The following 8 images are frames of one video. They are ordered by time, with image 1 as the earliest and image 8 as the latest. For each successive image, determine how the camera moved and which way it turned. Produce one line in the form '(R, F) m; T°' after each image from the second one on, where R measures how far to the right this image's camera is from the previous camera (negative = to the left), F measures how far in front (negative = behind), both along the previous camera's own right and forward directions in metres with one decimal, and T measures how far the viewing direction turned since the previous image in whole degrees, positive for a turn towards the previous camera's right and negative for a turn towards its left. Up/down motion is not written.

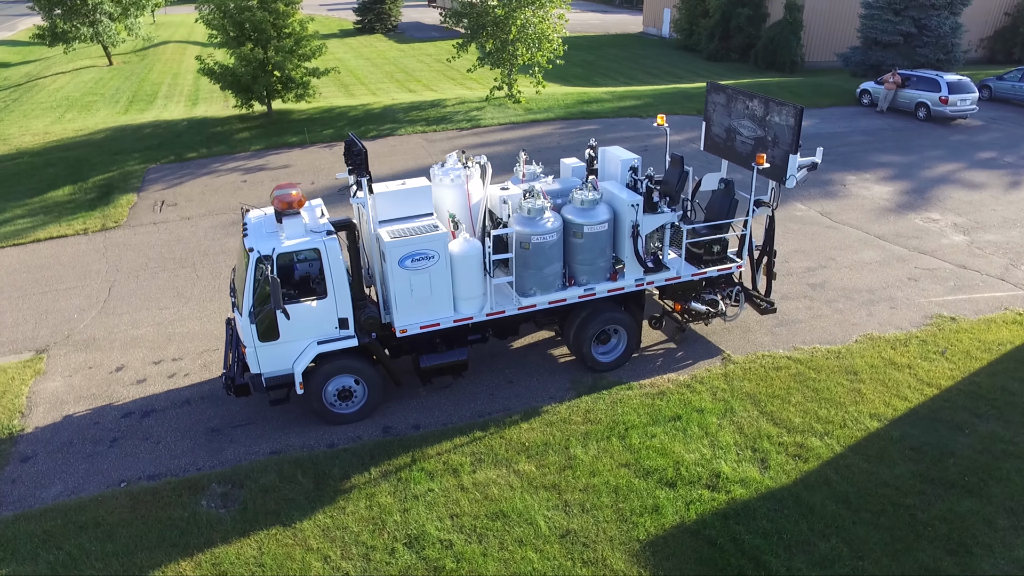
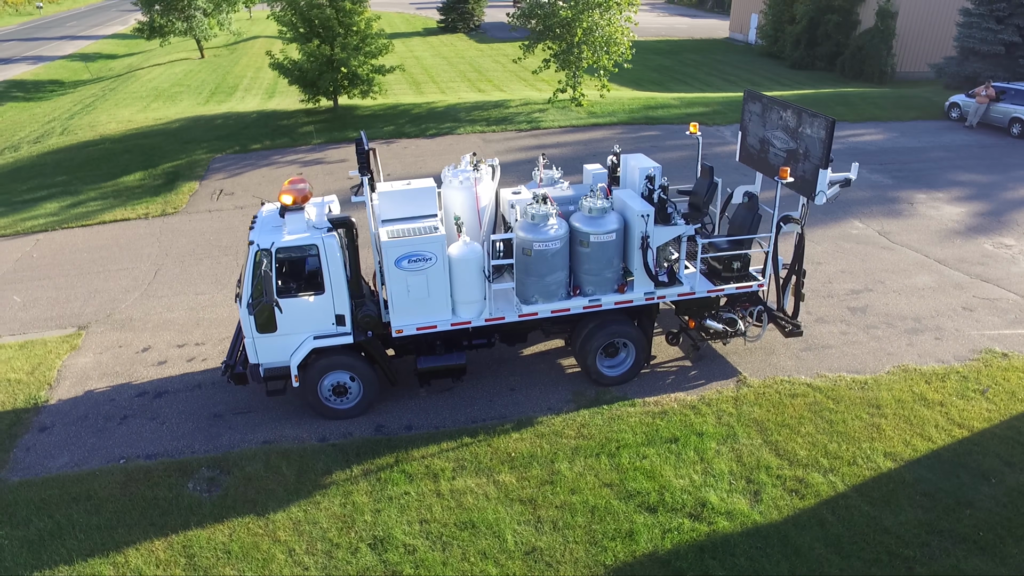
(+0.8, +0.2) m; -7°
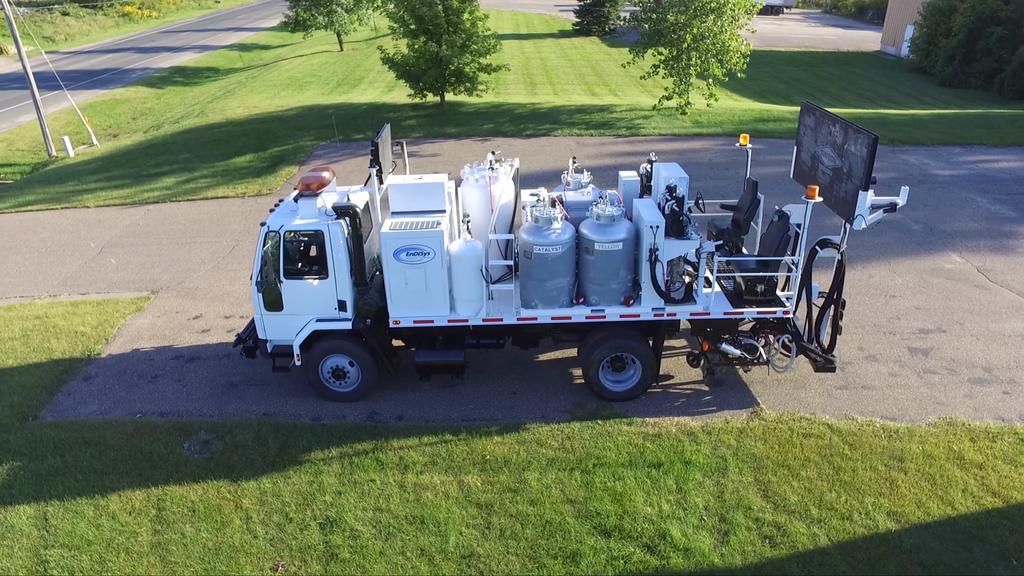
(+1.3, +0.2) m; -11°
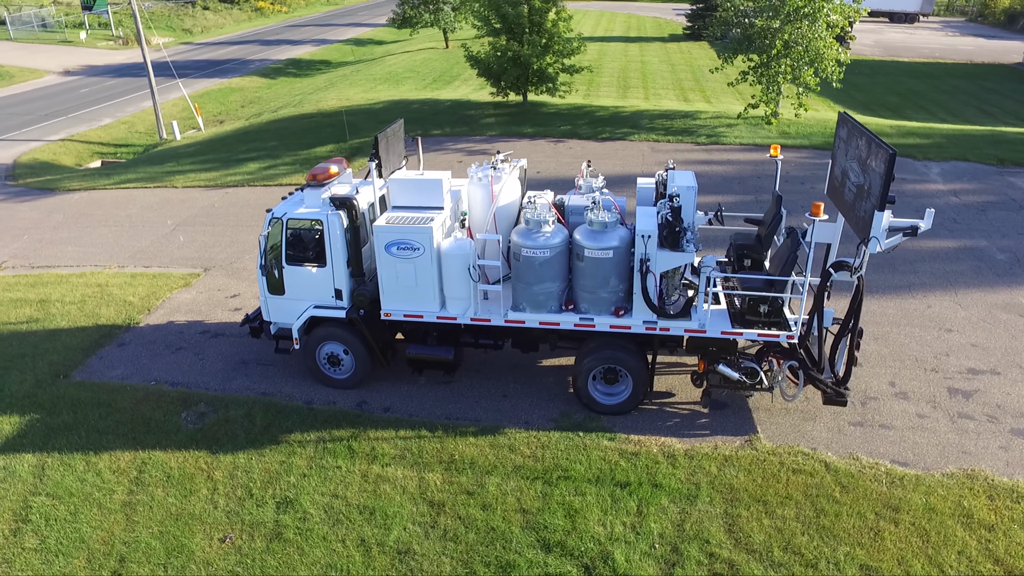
(+1.2, +0.2) m; -9°
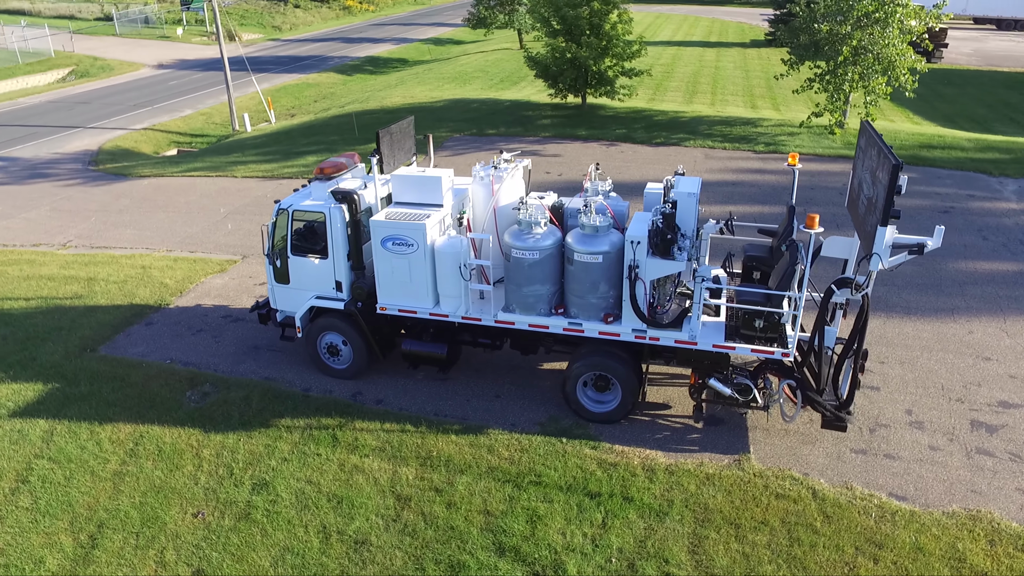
(+0.9, +0.1) m; -6°
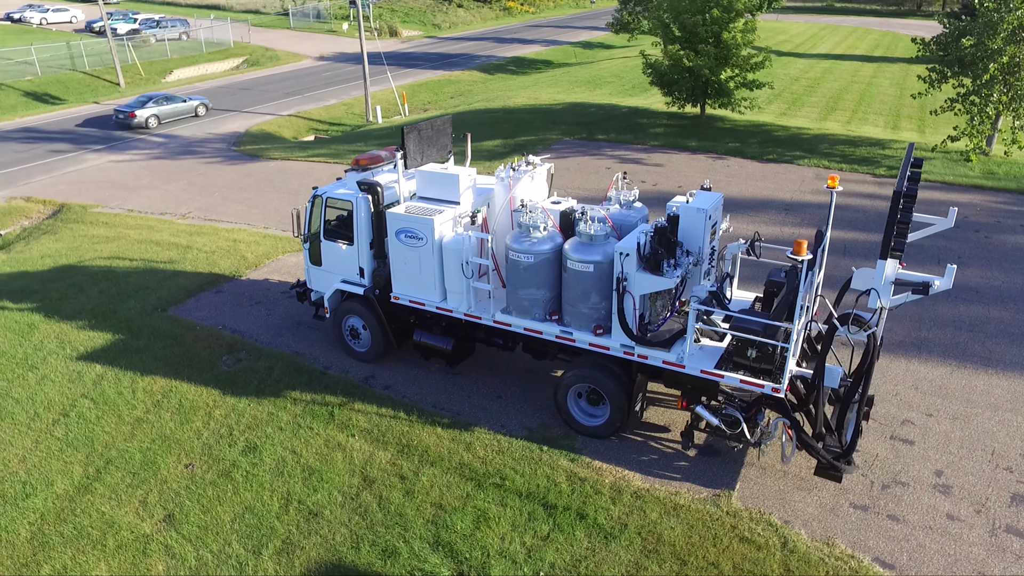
(+1.4, +0.1) m; -12°
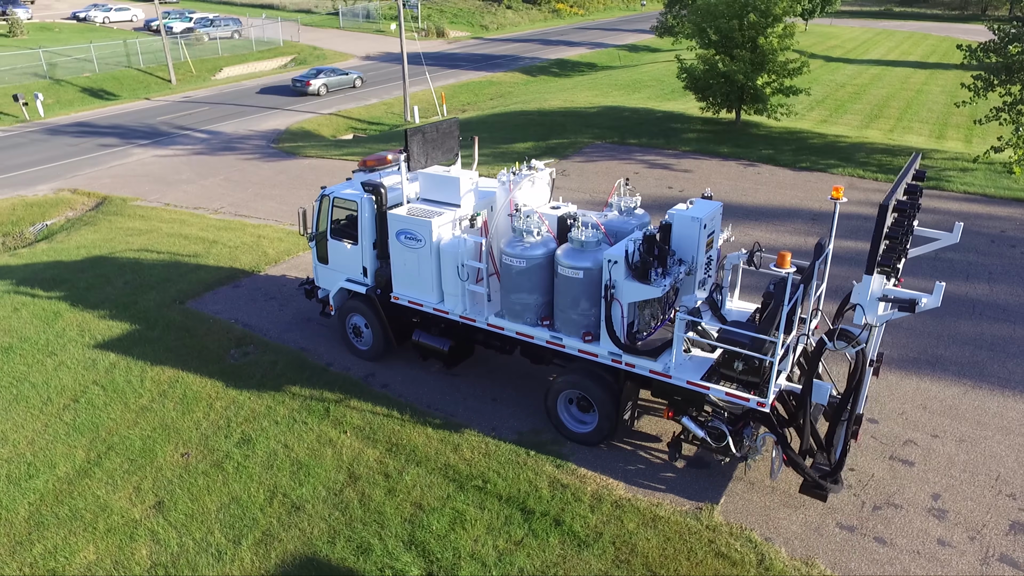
(+0.5, 0.0) m; -4°
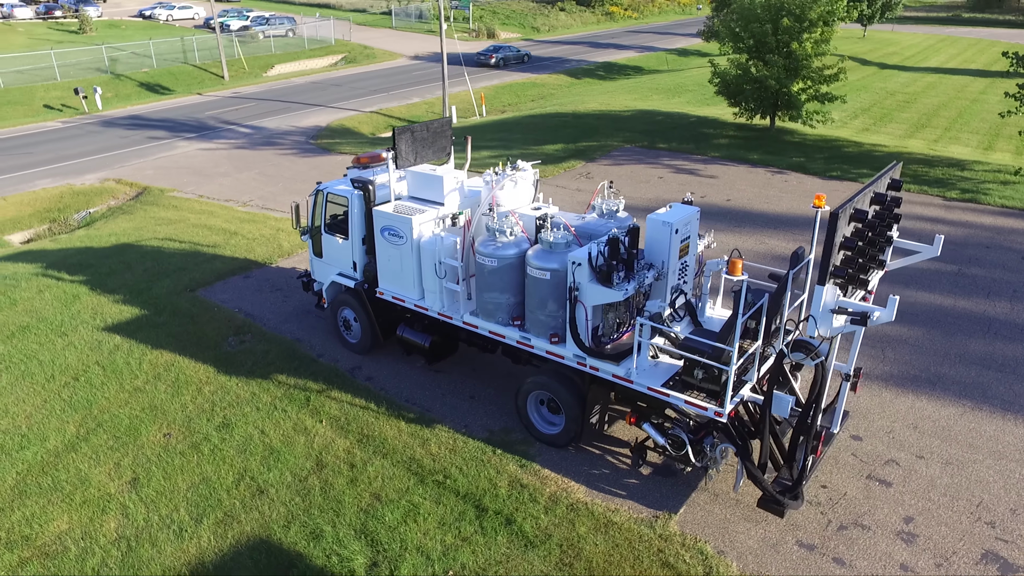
(+0.8, 0.0) m; -4°
